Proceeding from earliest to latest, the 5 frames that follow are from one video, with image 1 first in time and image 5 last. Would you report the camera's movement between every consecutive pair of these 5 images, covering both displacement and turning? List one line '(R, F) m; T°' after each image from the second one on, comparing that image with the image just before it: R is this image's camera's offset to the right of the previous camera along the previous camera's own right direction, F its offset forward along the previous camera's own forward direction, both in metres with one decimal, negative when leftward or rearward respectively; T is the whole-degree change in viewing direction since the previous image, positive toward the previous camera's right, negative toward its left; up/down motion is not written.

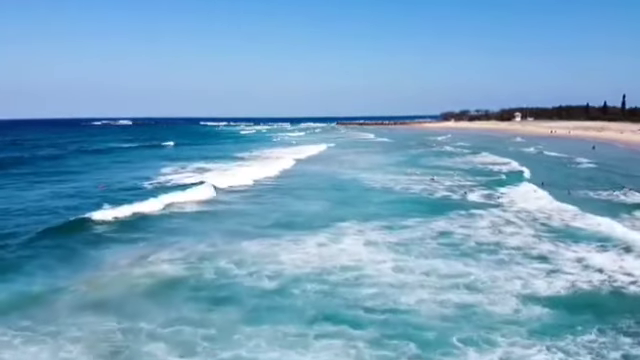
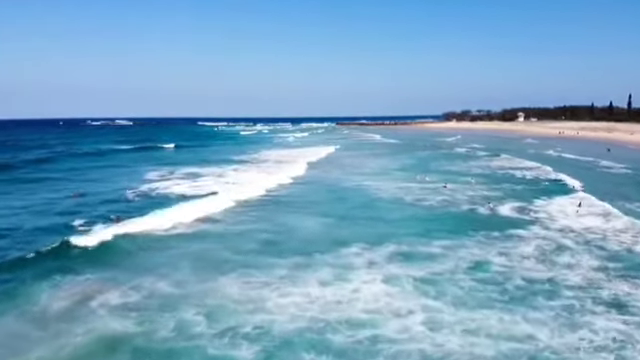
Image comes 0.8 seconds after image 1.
(0.0, +4.3) m; 0°
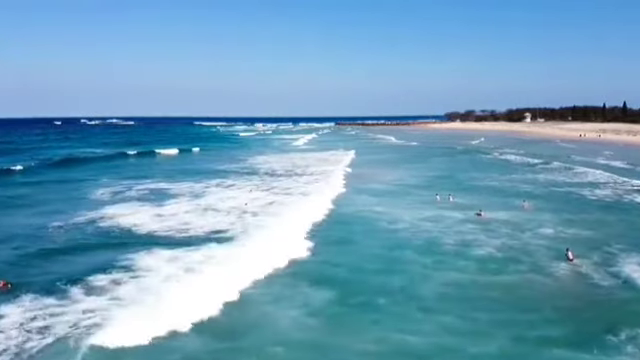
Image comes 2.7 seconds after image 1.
(-0.2, +8.6) m; 0°
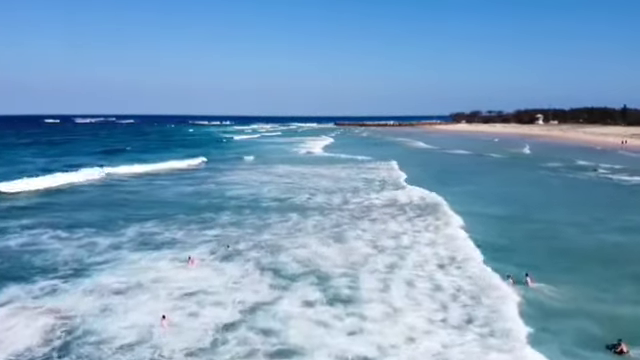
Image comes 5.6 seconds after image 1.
(-0.9, +13.4) m; 0°
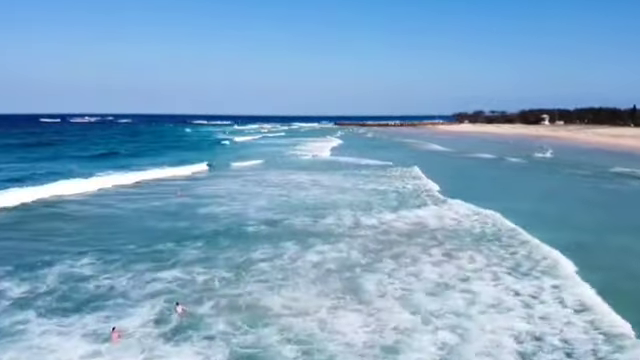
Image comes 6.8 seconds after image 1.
(-0.1, +5.0) m; 0°
